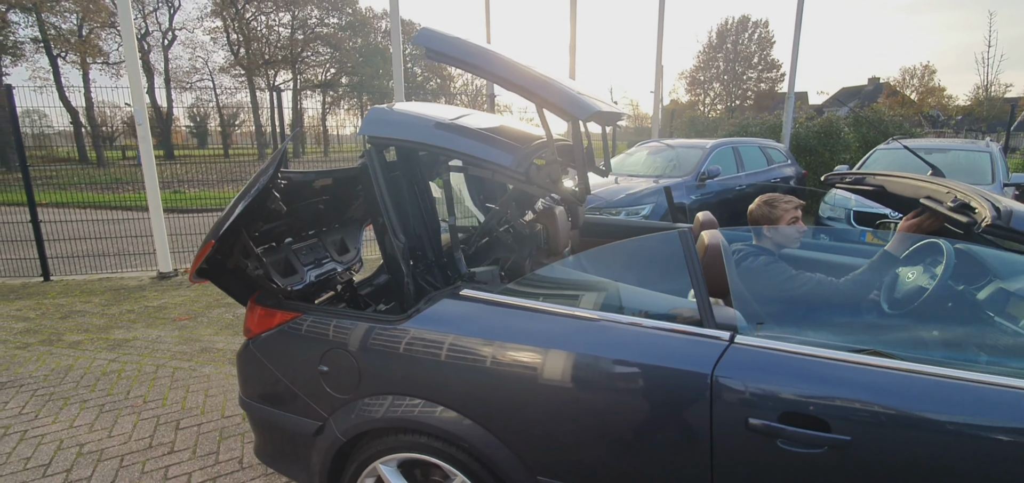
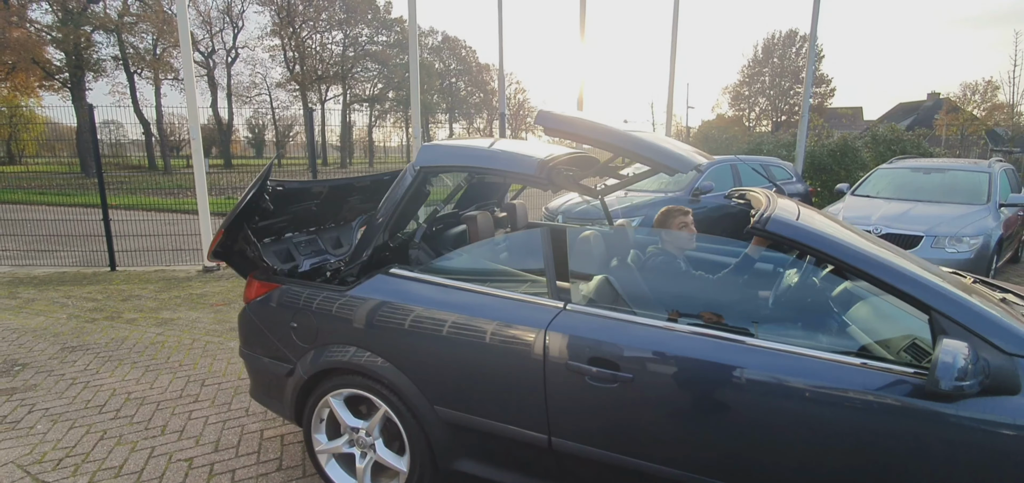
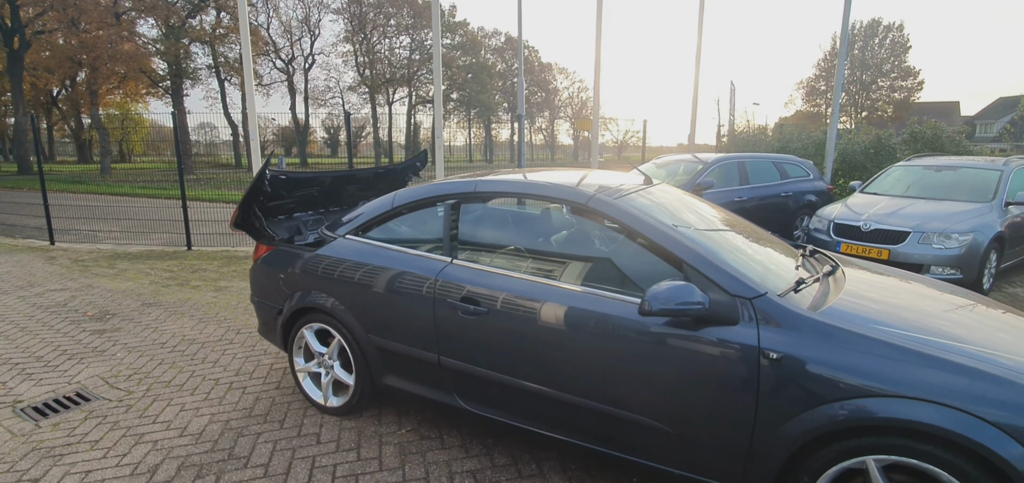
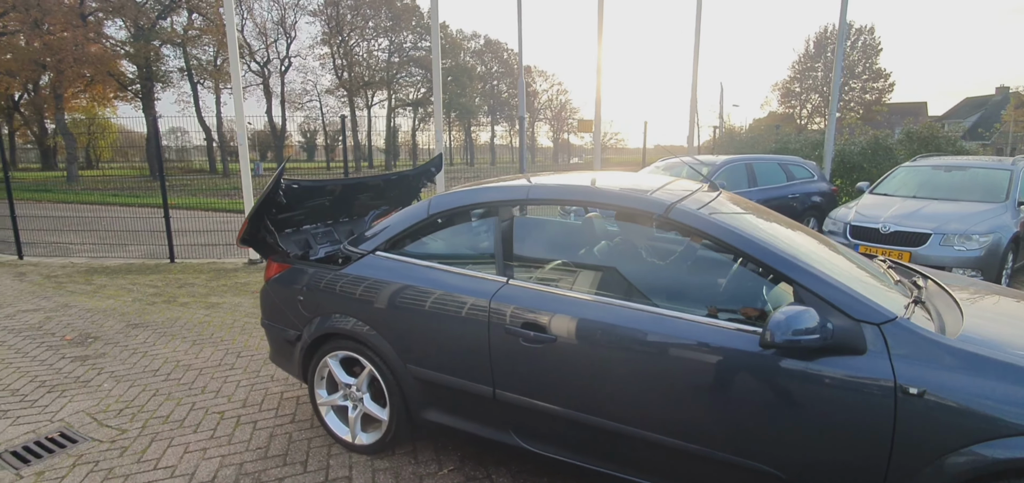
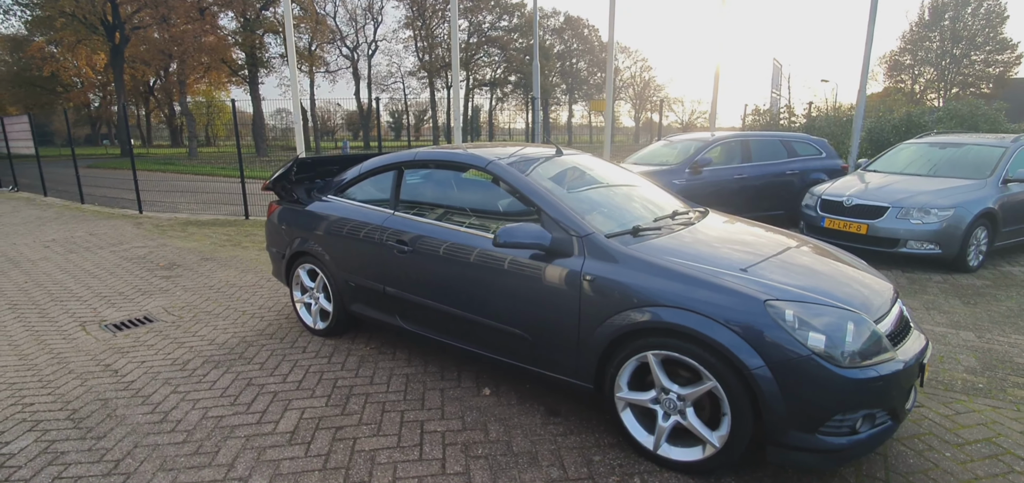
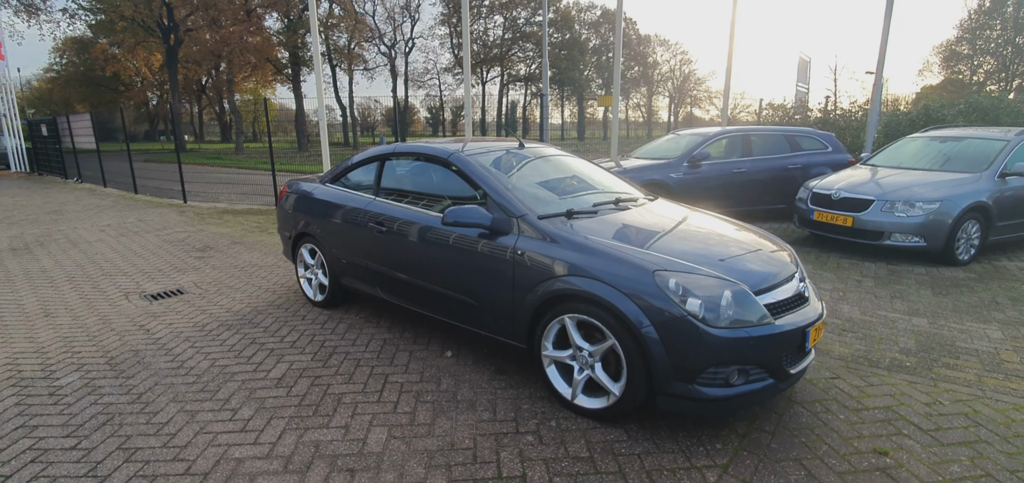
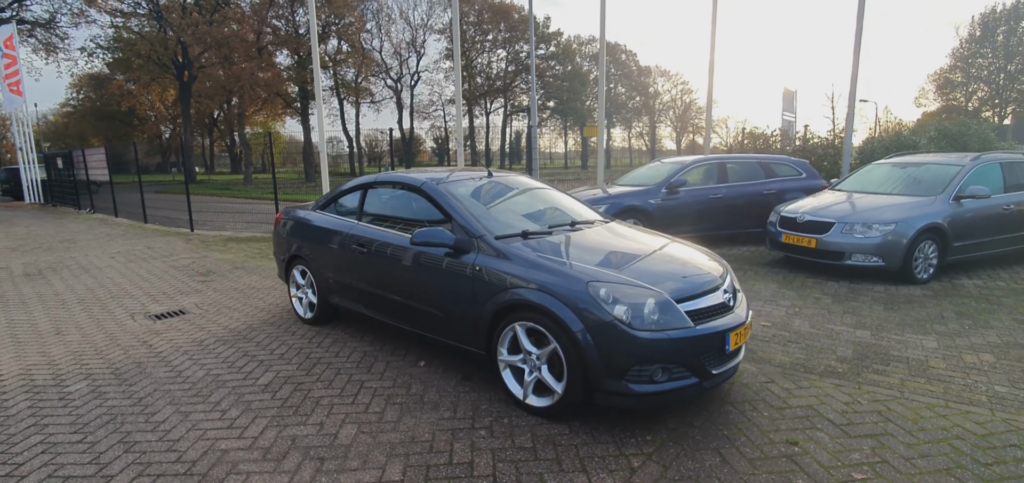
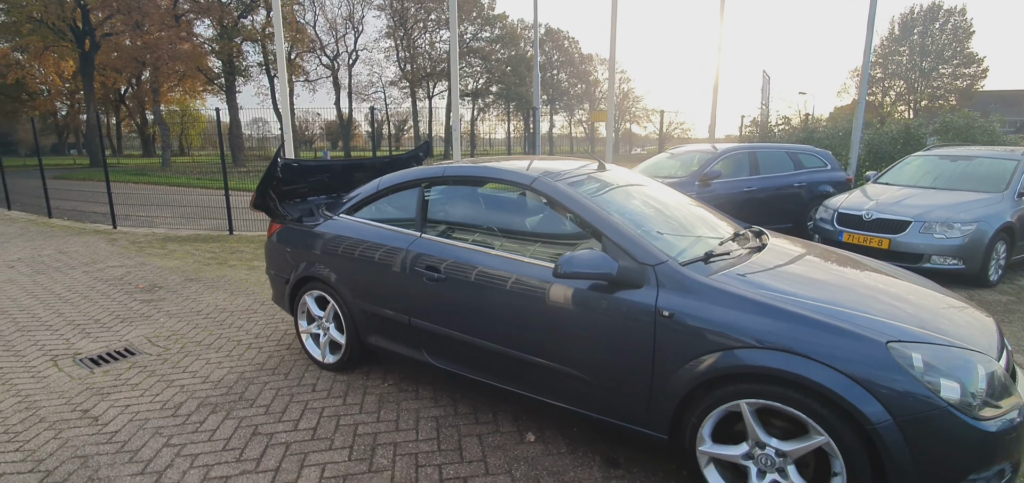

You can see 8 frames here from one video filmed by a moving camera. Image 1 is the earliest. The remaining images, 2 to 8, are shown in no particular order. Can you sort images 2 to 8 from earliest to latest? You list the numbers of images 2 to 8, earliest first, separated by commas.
2, 4, 3, 8, 5, 6, 7
